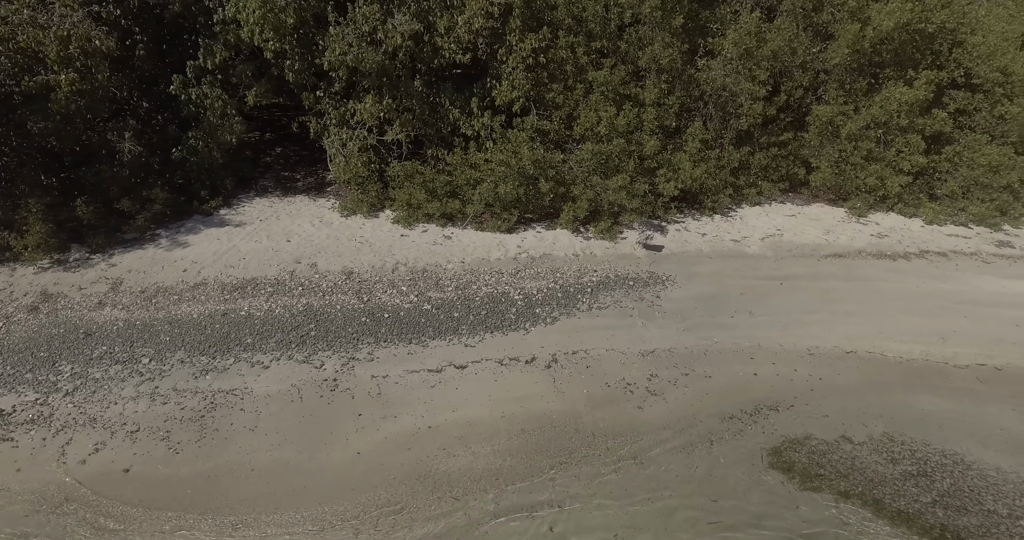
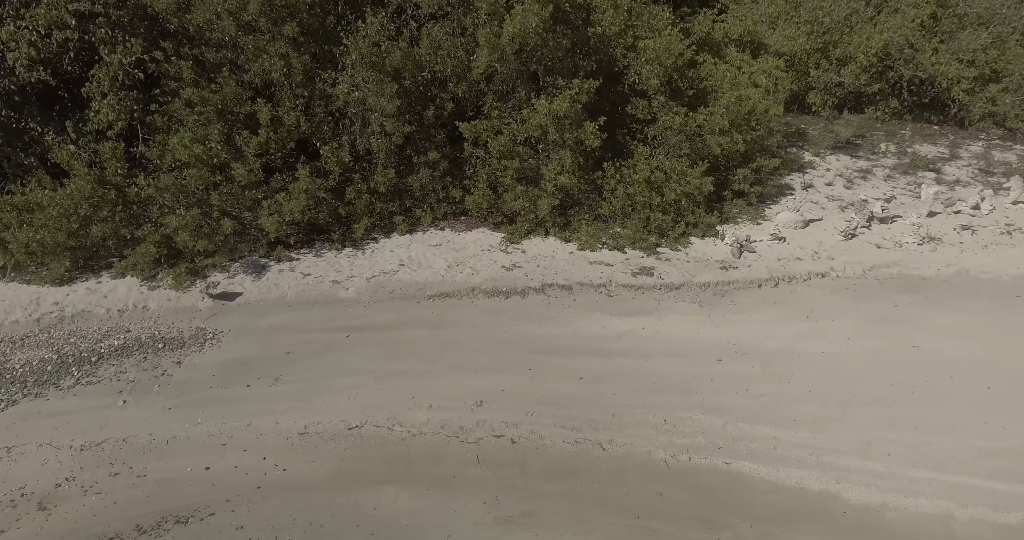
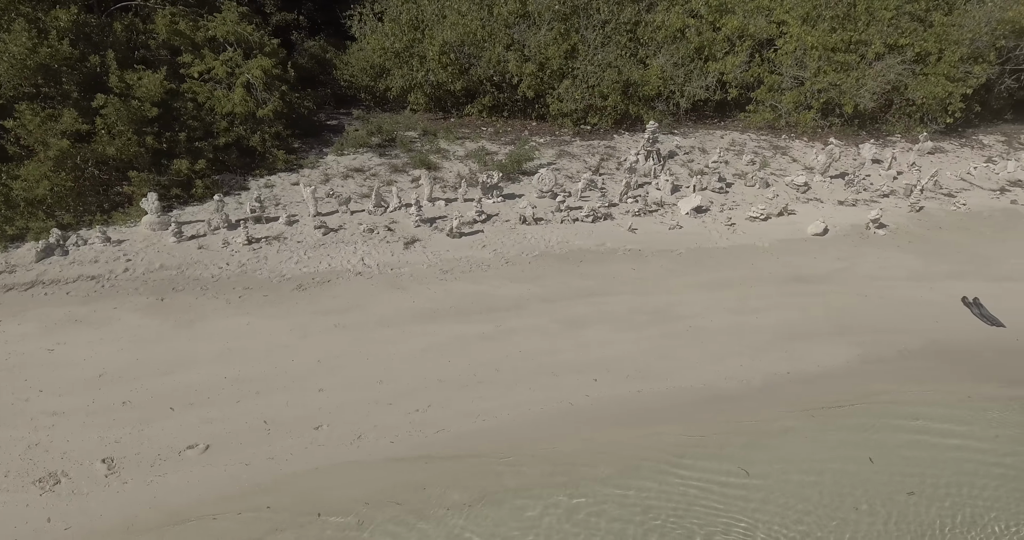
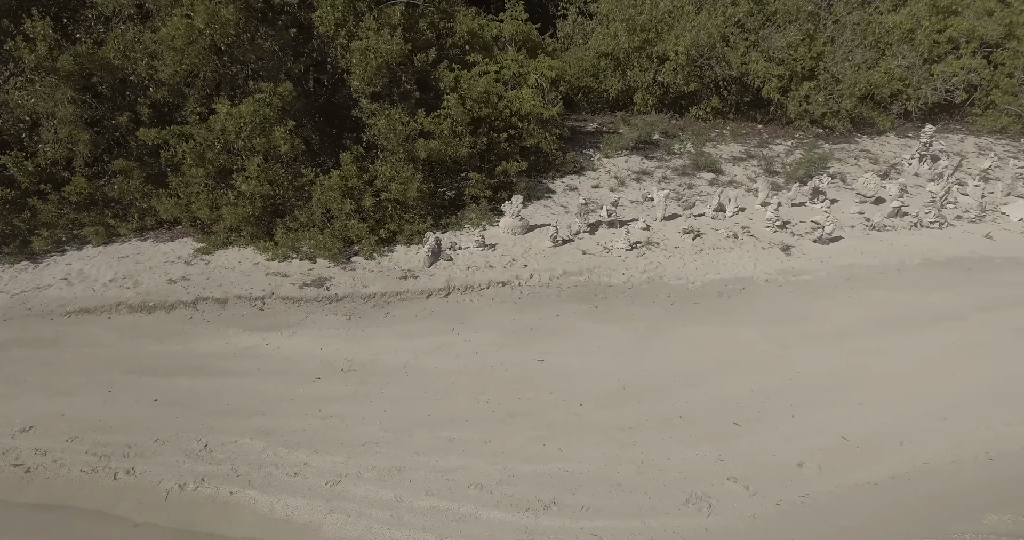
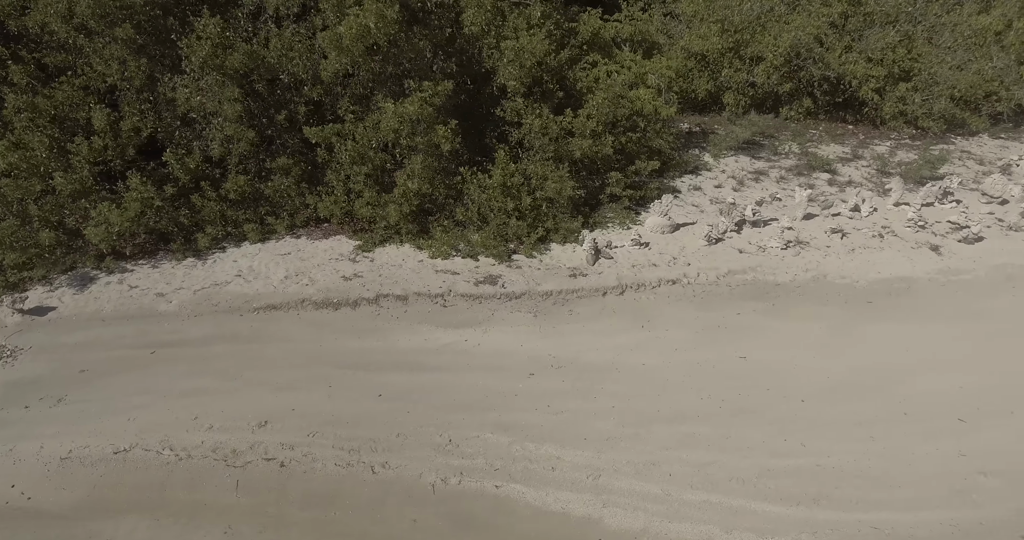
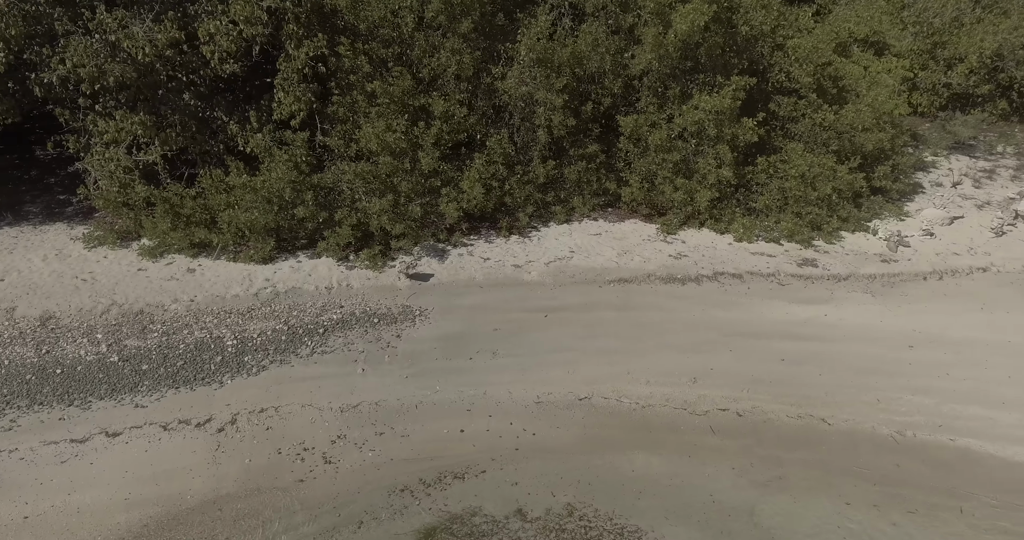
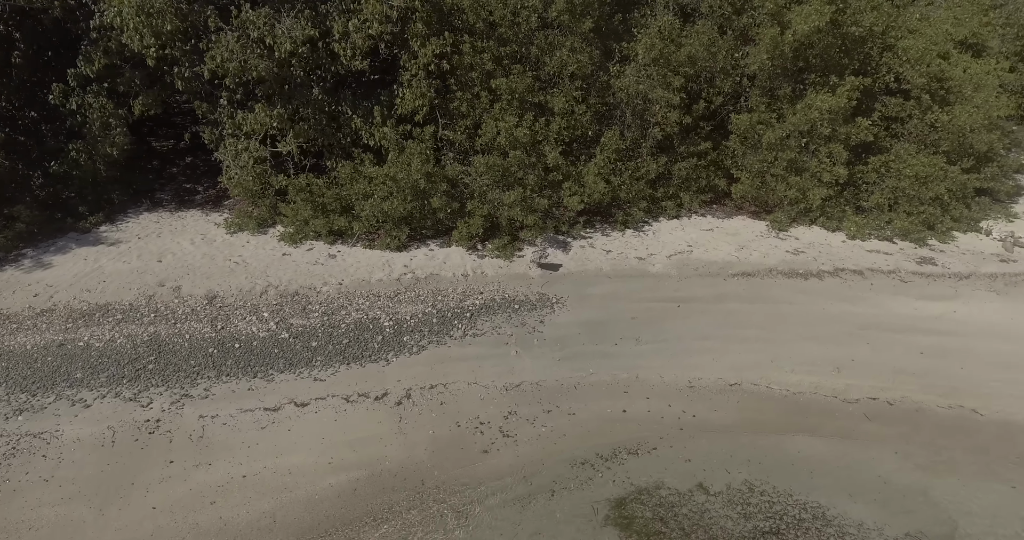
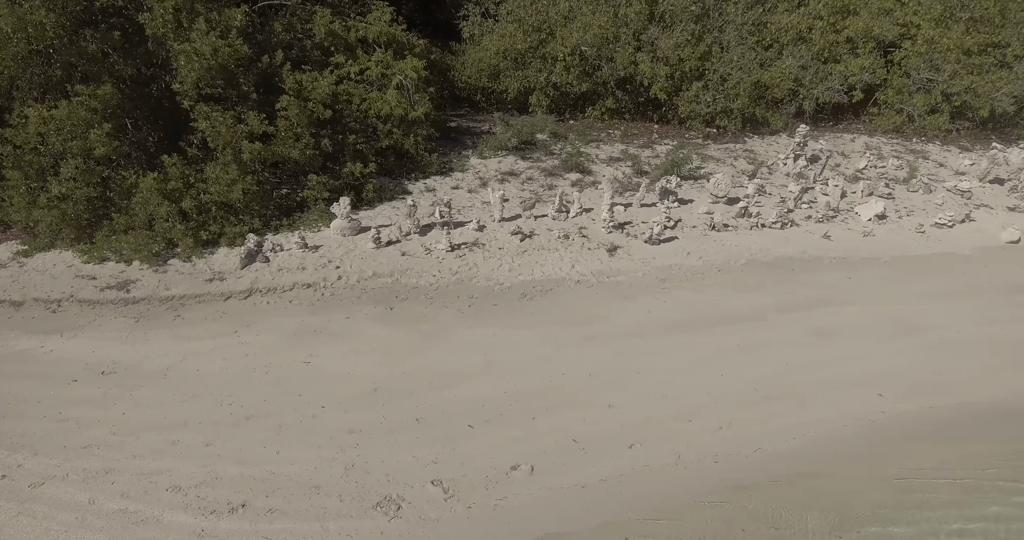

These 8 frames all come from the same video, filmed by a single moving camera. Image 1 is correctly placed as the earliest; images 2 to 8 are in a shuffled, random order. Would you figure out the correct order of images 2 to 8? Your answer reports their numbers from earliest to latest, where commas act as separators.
7, 6, 2, 5, 4, 8, 3
